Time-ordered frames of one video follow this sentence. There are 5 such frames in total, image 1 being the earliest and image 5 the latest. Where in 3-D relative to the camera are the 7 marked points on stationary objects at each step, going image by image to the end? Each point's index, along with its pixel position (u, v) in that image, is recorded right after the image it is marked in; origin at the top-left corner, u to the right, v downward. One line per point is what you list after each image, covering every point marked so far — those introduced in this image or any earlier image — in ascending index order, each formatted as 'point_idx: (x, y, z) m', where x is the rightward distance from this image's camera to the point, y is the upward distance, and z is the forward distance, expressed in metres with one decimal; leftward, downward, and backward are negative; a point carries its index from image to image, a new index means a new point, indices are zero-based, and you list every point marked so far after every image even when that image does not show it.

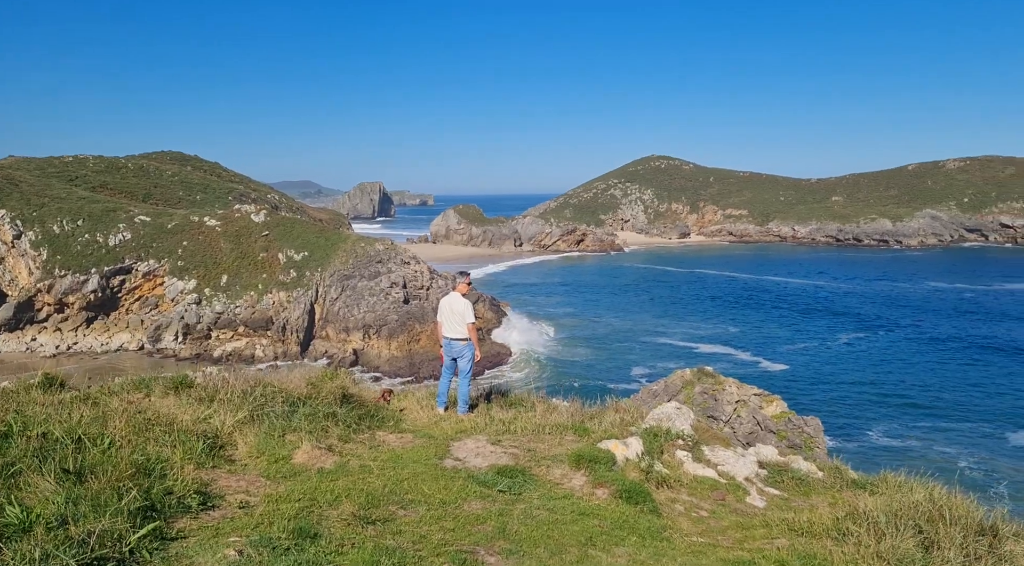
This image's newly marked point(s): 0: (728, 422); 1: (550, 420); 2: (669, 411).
0: (+3.9, -2.6, +13.6) m
1: (+0.5, -1.7, +8.8) m
2: (+2.0, -1.6, +9.1) m
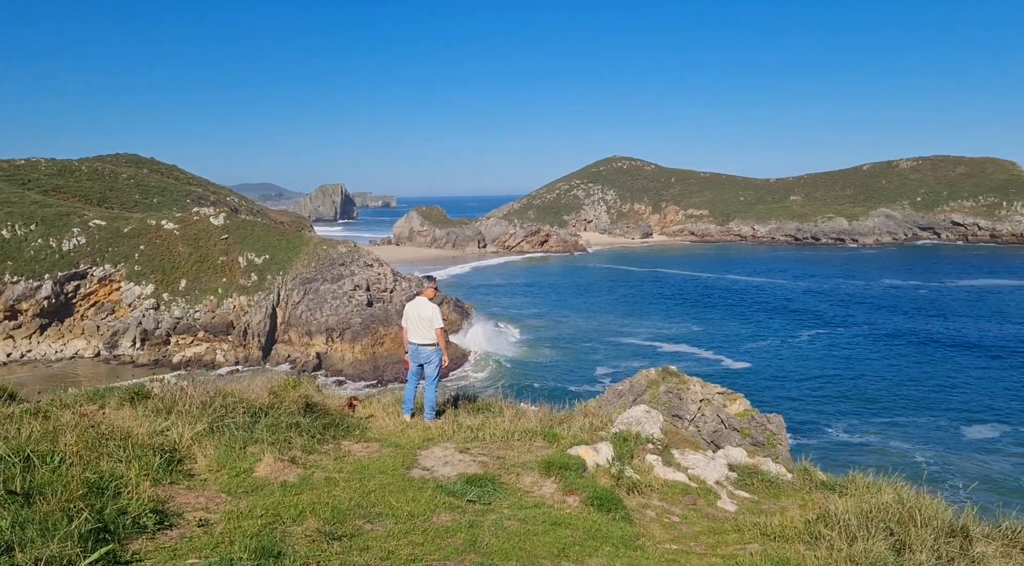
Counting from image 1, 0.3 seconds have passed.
0: (+3.3, -2.6, +13.7) m
1: (+0.1, -1.7, +8.6) m
2: (+1.6, -1.7, +9.0) m
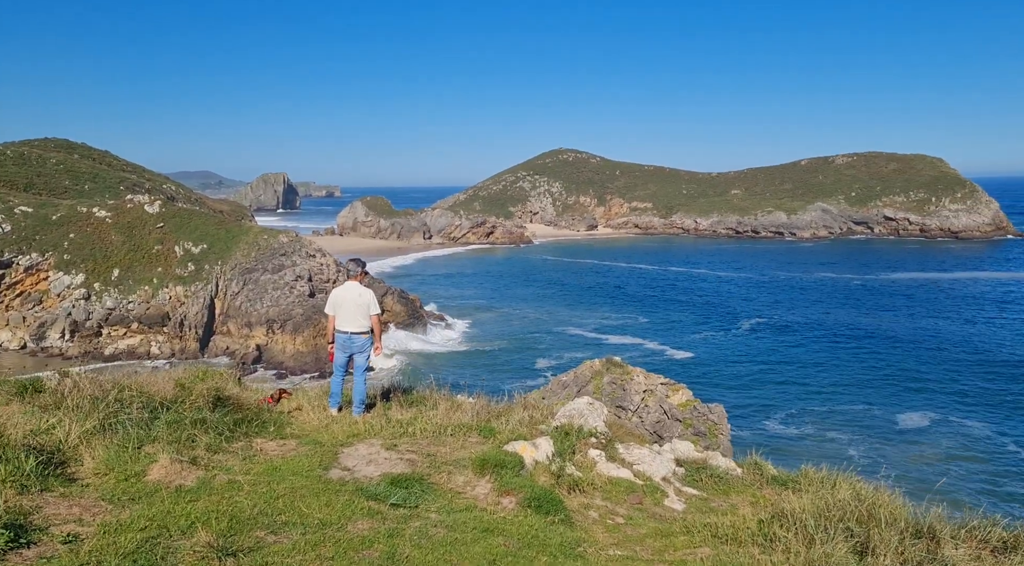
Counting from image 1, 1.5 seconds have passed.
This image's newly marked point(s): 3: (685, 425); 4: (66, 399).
0: (+2.2, -2.3, +13.3) m
1: (-0.7, -1.5, +8.0) m
2: (+0.8, -1.5, +8.5) m
3: (+3.1, -2.6, +13.4) m
4: (-4.3, -1.1, +6.9) m
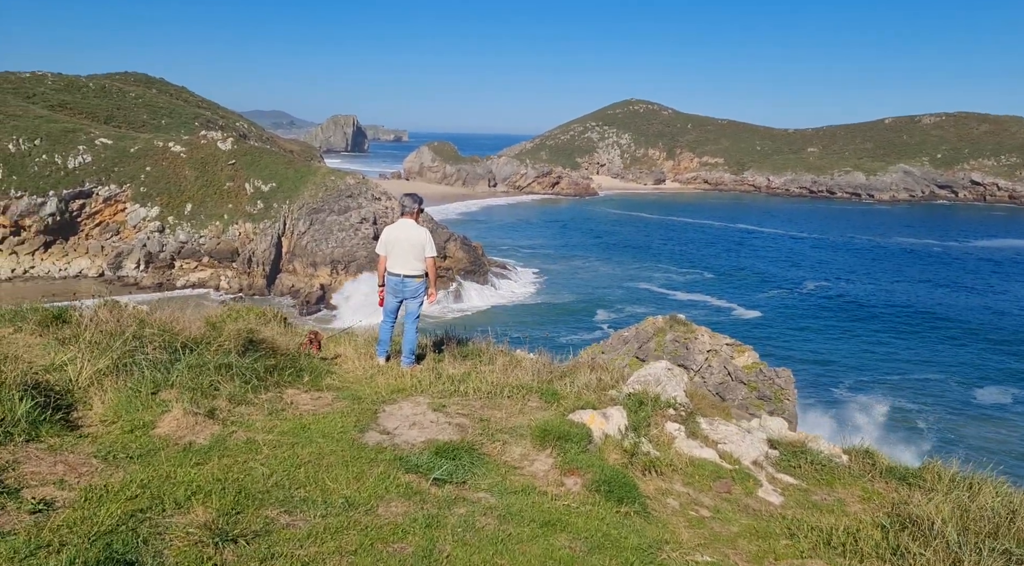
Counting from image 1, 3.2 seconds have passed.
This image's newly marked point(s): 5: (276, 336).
0: (+3.2, -1.5, +12.1) m
1: (0.0, -1.0, +7.1) m
2: (+1.5, -0.9, +7.4) m
3: (+4.2, -1.8, +12.2) m
4: (-3.7, -0.4, +6.2) m
5: (-2.5, -0.6, +7.6) m
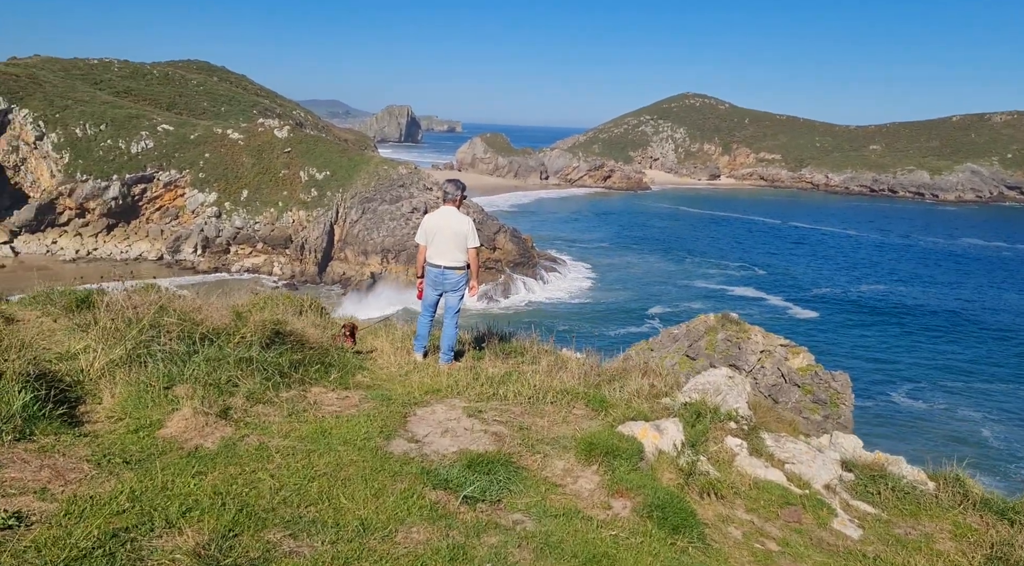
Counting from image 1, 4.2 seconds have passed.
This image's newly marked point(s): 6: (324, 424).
0: (+4.0, -1.5, +11.3) m
1: (+0.4, -0.9, +6.5) m
2: (+1.9, -0.9, +6.7) m
3: (+4.9, -1.9, +11.3) m
4: (-3.4, -0.3, +5.9) m
5: (-2.0, -0.4, +7.1) m
6: (-1.3, -0.9, +4.8) m
